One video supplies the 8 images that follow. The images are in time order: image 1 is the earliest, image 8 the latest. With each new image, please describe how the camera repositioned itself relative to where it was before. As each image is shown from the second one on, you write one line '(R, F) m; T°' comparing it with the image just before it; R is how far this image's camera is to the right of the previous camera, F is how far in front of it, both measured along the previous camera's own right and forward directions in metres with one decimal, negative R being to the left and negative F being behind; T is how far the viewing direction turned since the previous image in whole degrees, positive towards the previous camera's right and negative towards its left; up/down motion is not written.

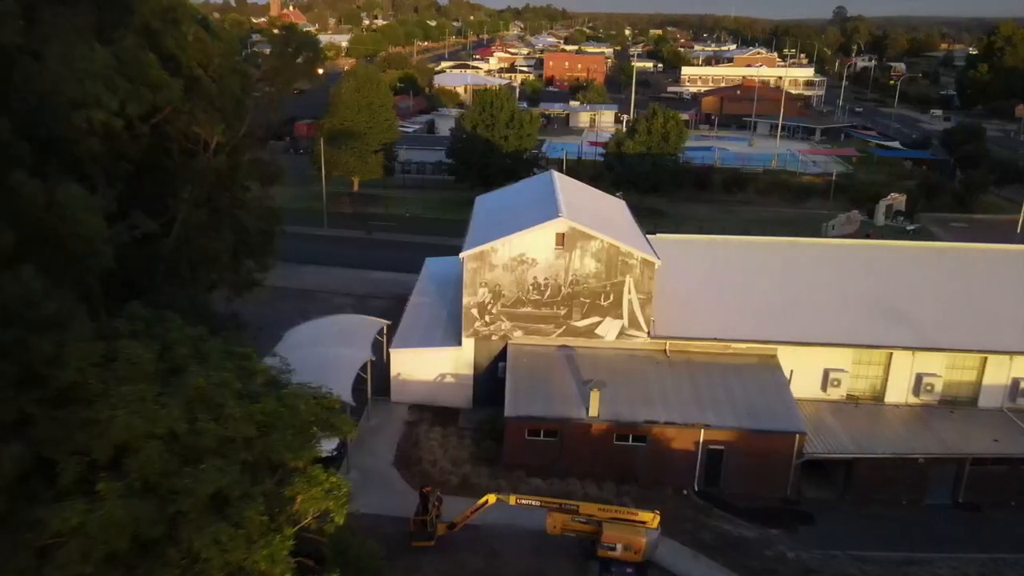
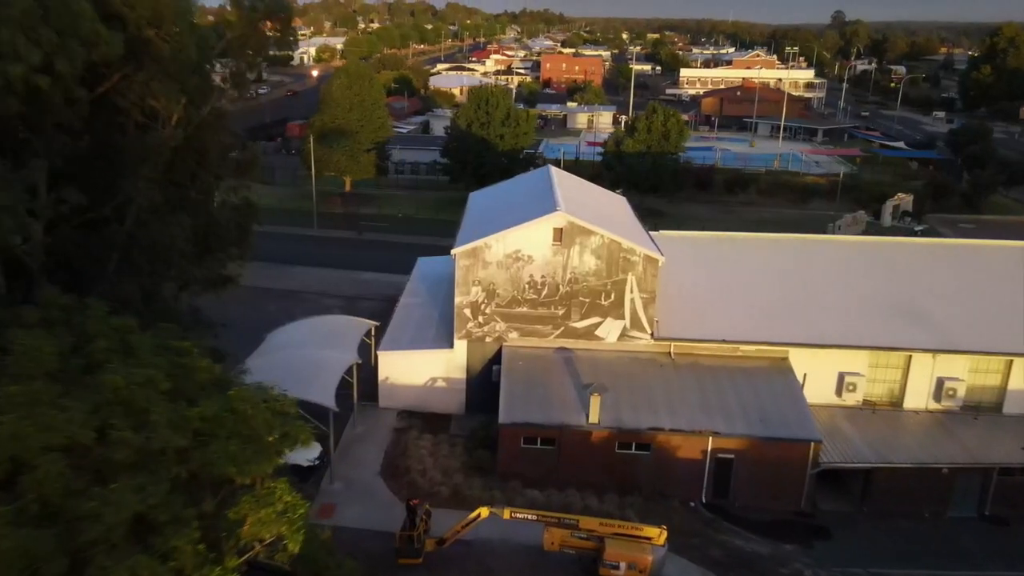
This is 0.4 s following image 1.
(0.0, +1.2) m; 0°
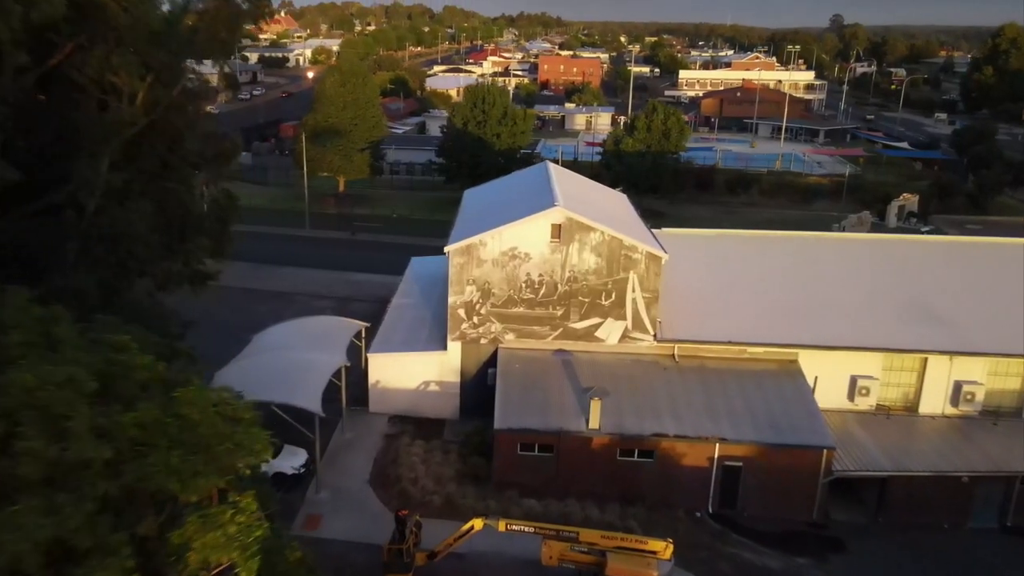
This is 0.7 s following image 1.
(0.0, +0.9) m; 0°
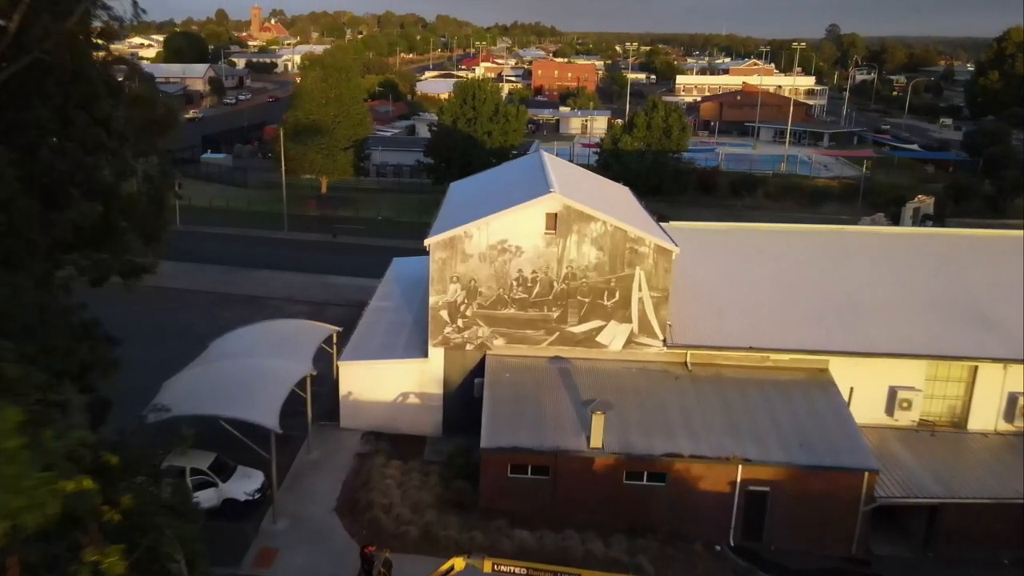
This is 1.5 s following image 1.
(+0.1, +2.3) m; 0°
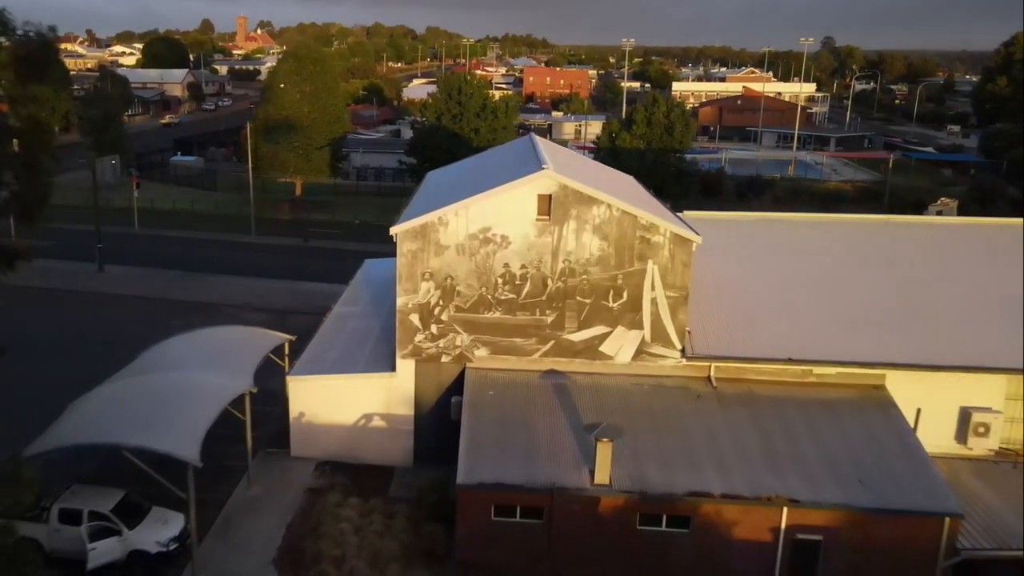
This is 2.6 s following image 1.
(+0.1, +3.0) m; +1°
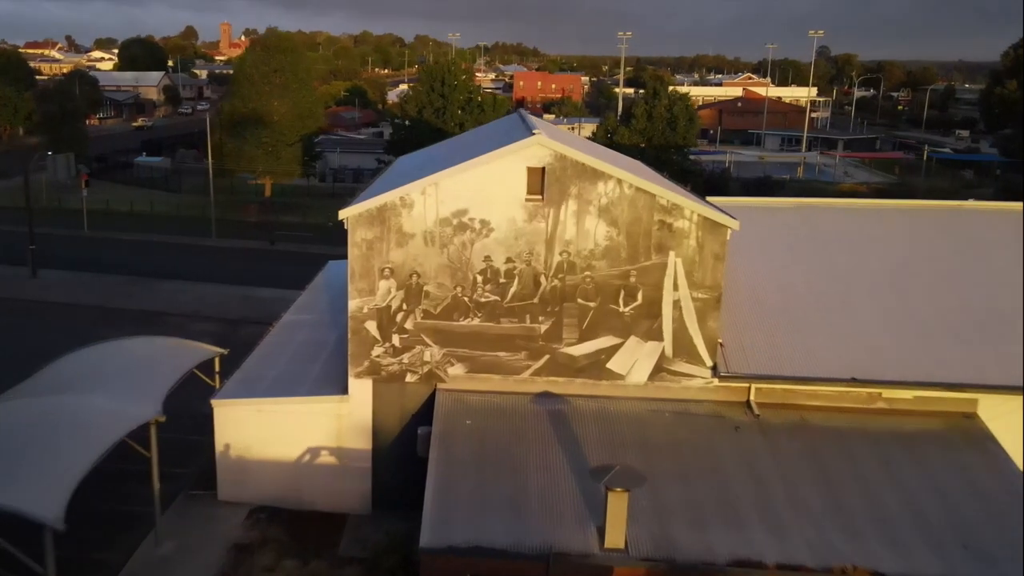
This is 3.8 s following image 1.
(+0.1, +3.0) m; +1°
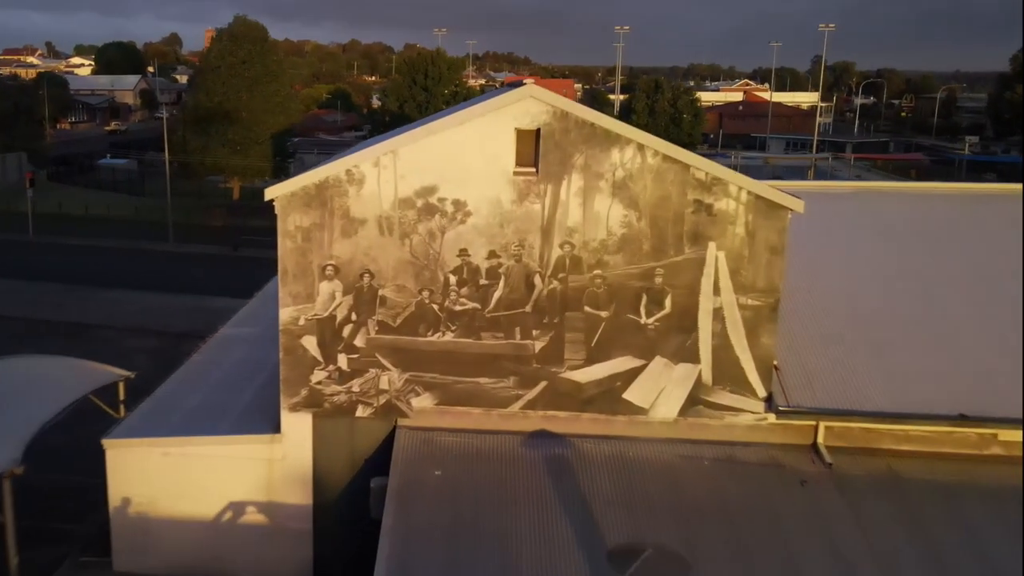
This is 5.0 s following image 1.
(+0.1, +2.7) m; +1°
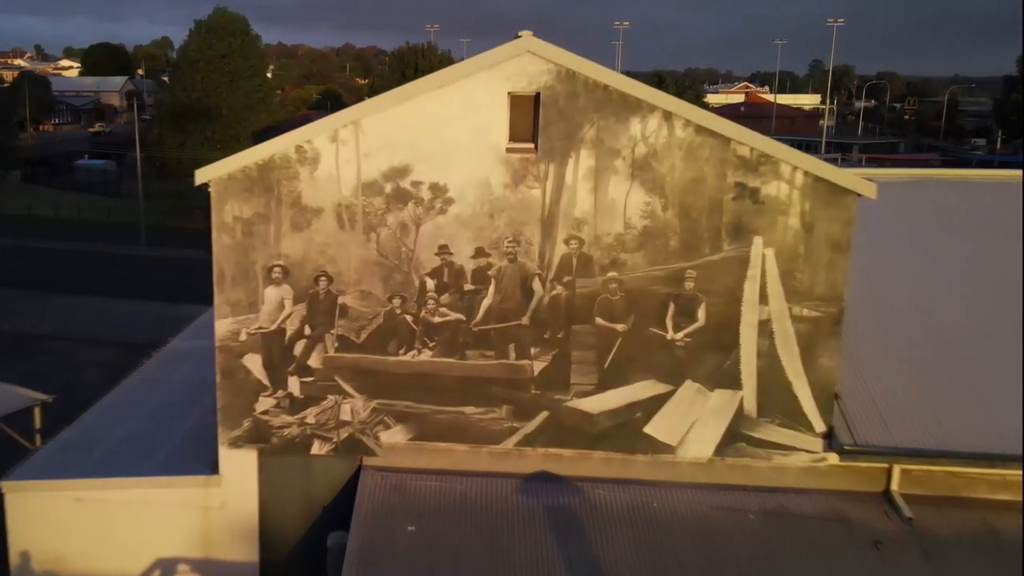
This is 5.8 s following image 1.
(0.0, +1.6) m; 0°
